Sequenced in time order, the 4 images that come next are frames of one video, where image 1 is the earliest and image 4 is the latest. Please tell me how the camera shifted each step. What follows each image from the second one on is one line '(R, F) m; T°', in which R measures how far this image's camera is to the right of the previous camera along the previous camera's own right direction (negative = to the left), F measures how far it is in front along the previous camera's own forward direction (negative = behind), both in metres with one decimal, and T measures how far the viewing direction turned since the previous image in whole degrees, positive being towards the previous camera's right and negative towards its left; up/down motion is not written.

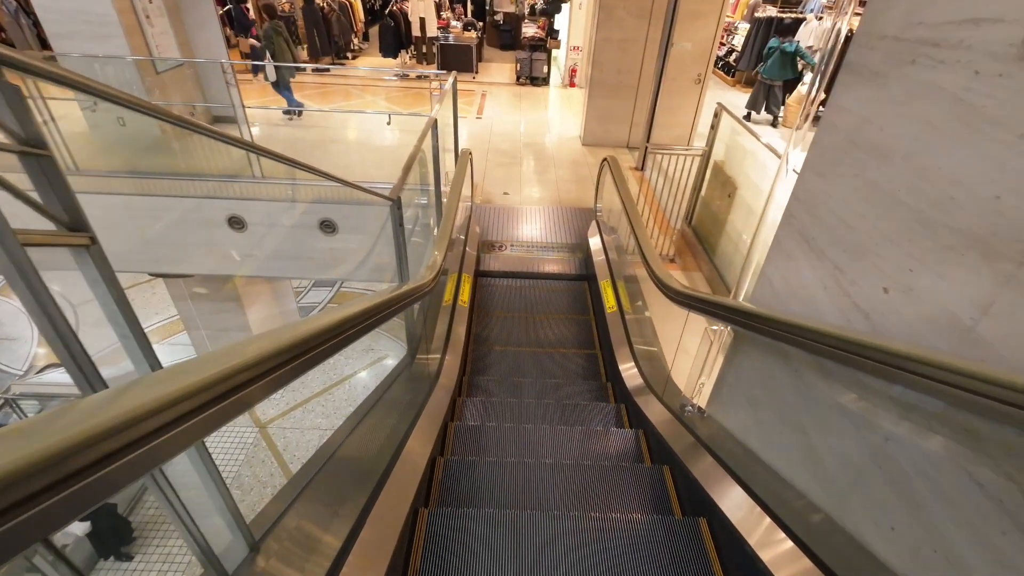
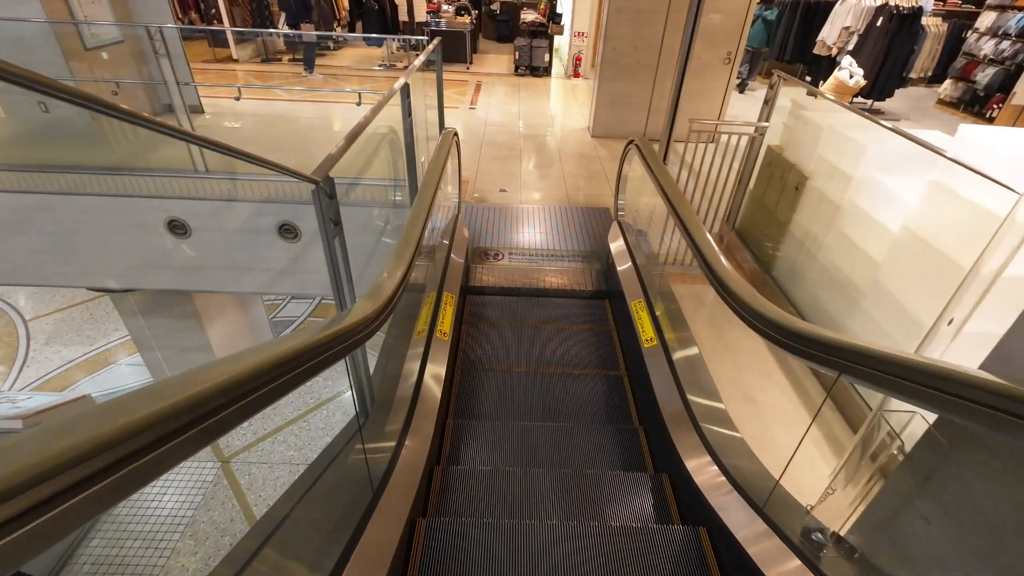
(0.0, +0.8) m; 0°
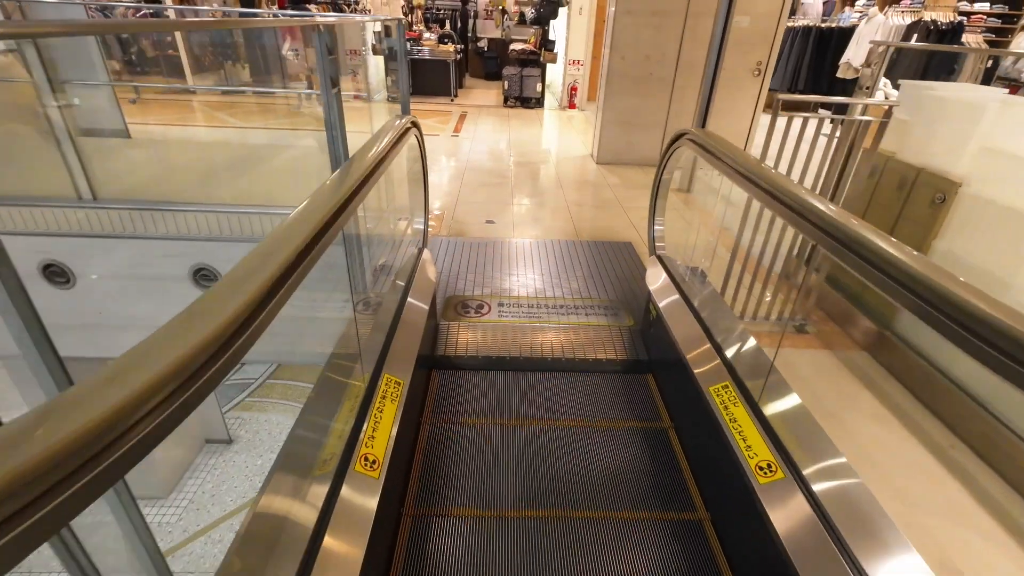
(0.0, +1.0) m; +1°
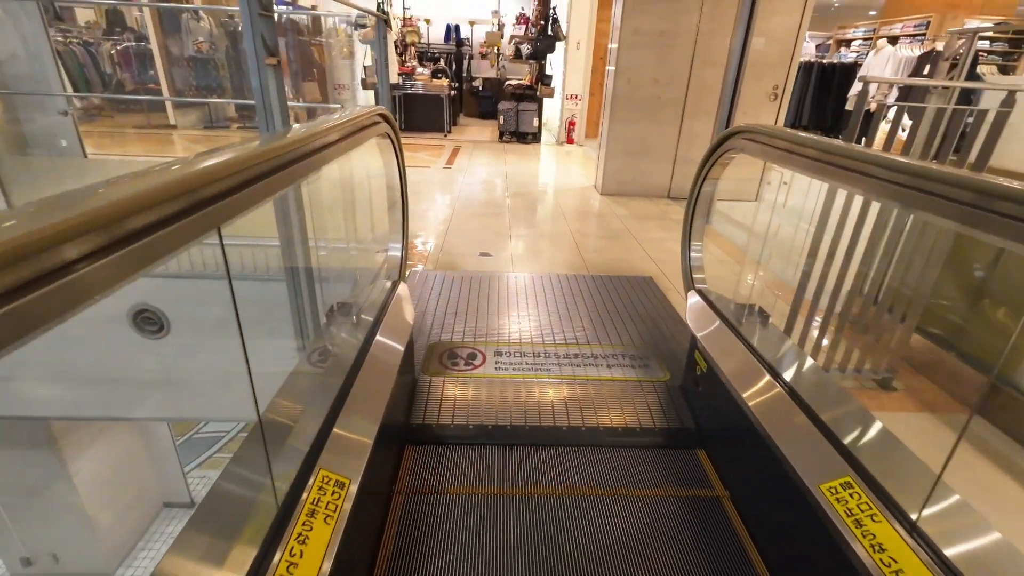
(0.0, +0.4) m; +1°
